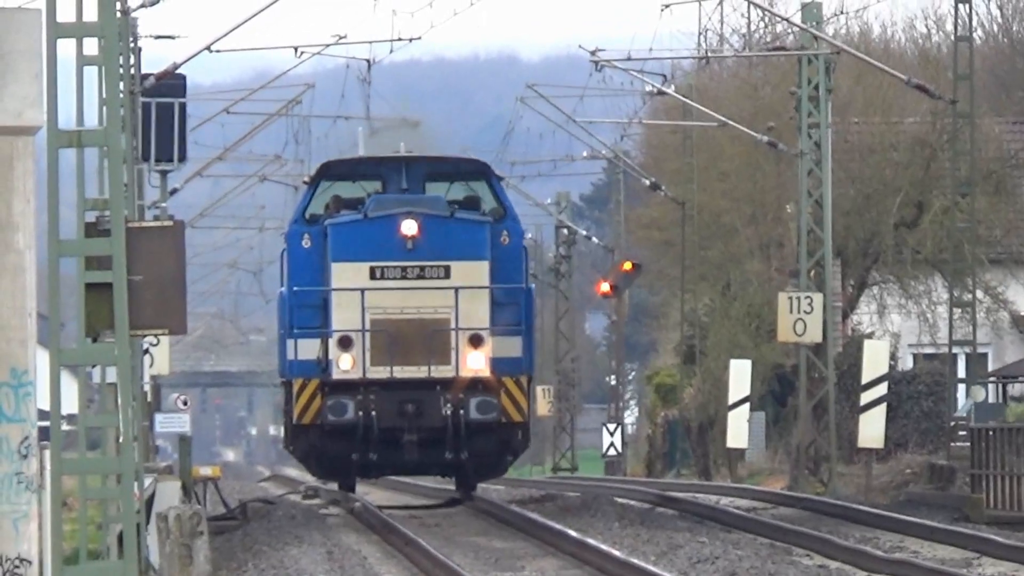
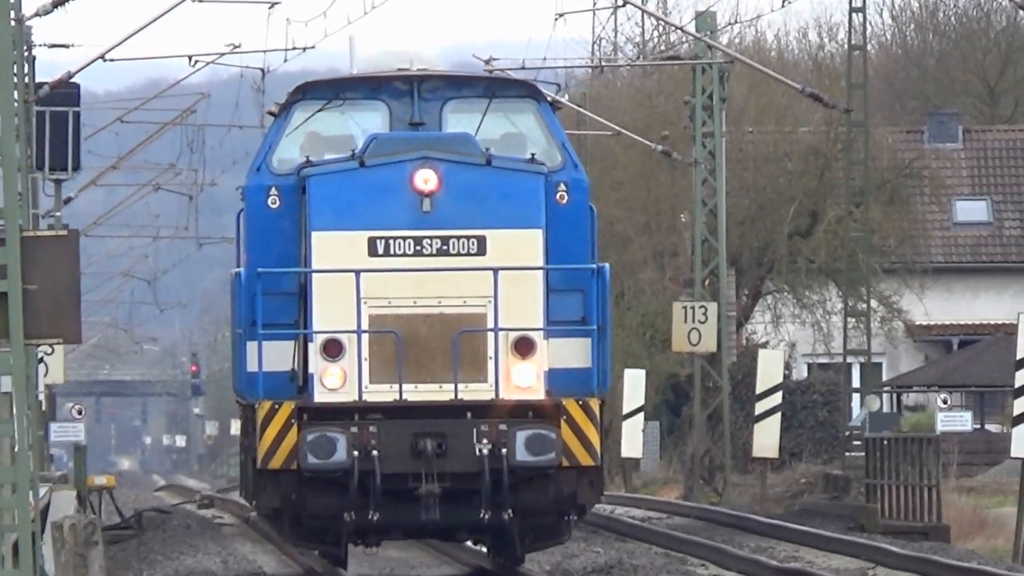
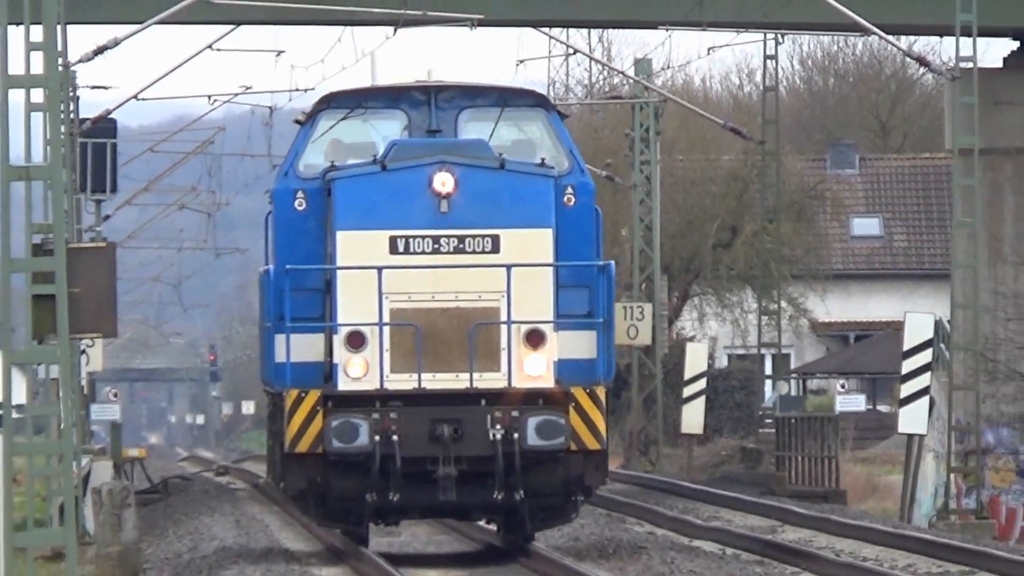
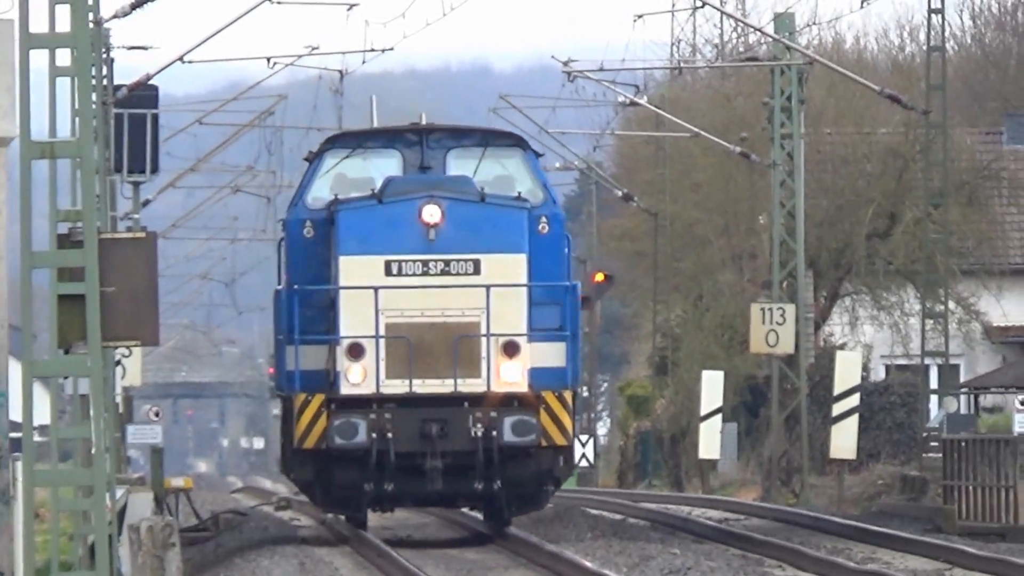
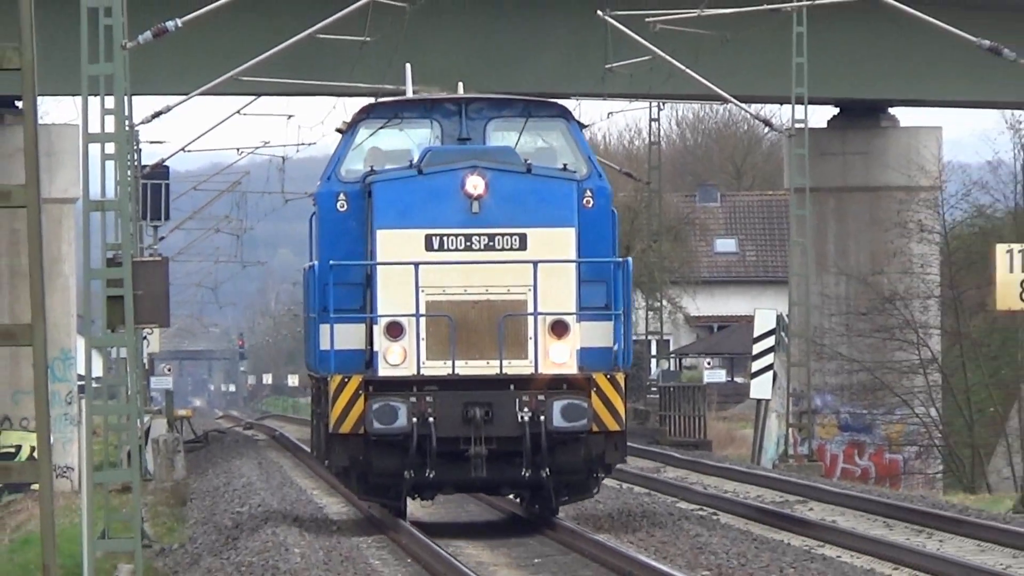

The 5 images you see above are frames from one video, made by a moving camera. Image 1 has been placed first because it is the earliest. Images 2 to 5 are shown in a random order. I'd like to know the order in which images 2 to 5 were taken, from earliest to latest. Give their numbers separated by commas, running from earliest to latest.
4, 2, 3, 5
